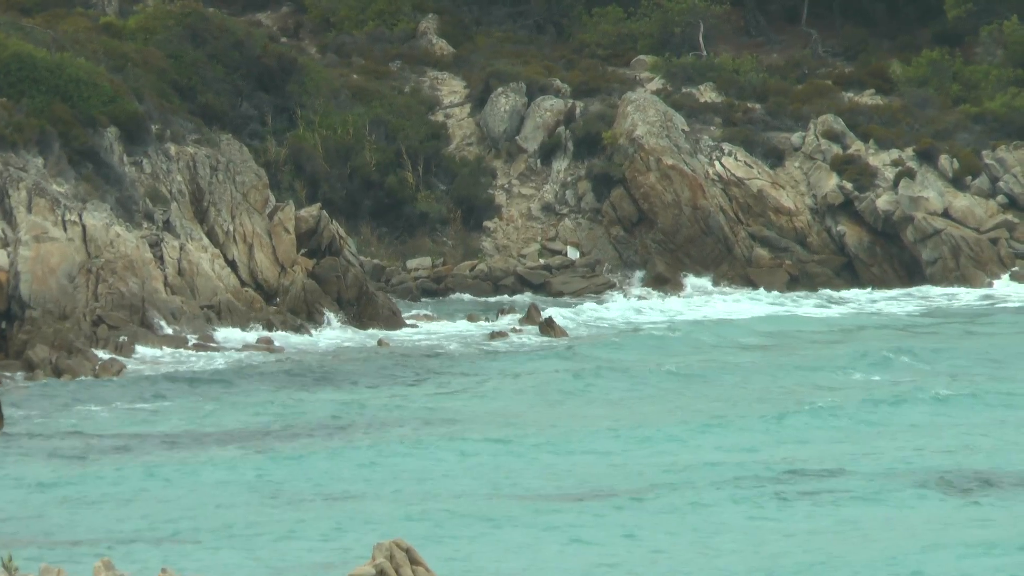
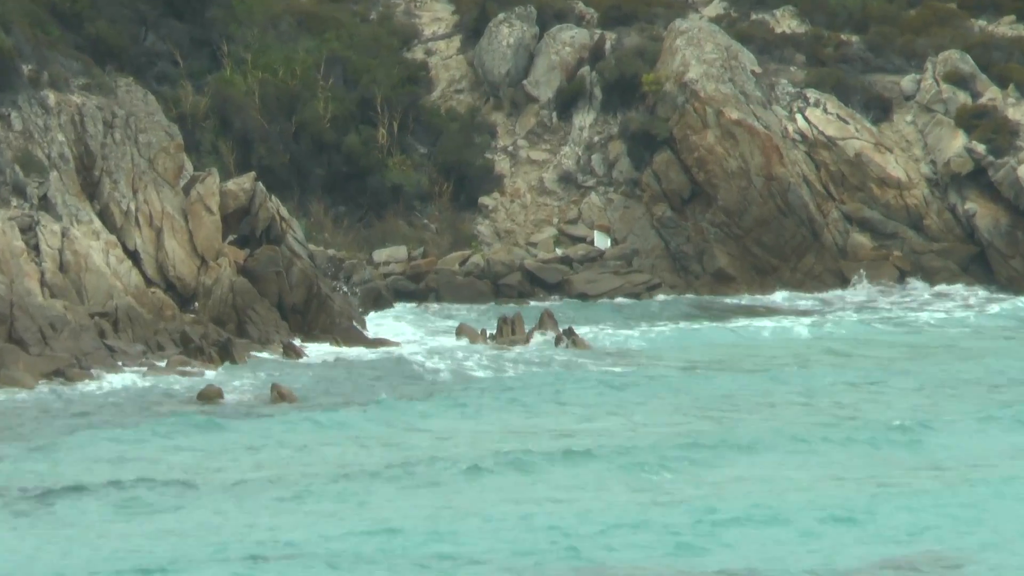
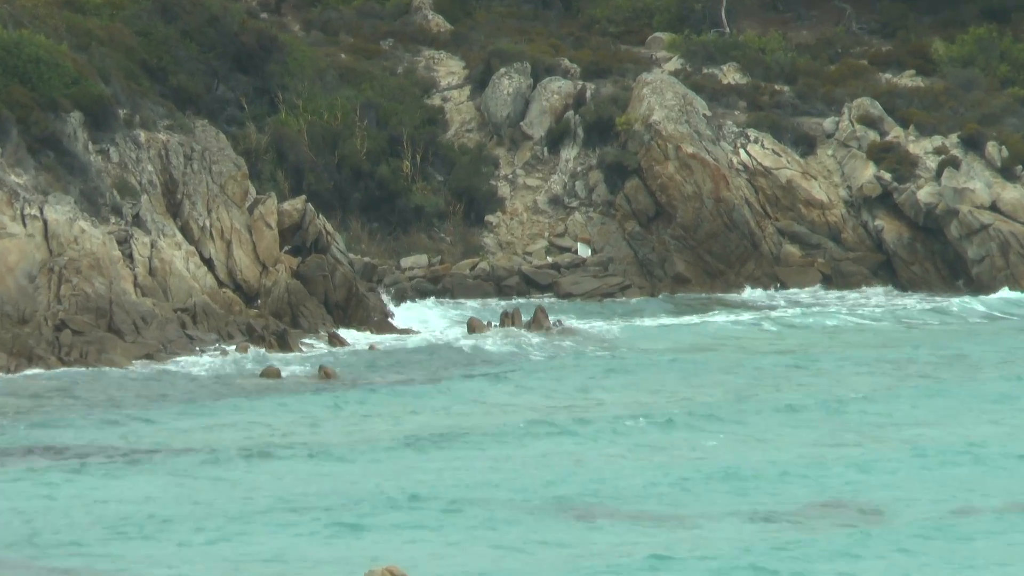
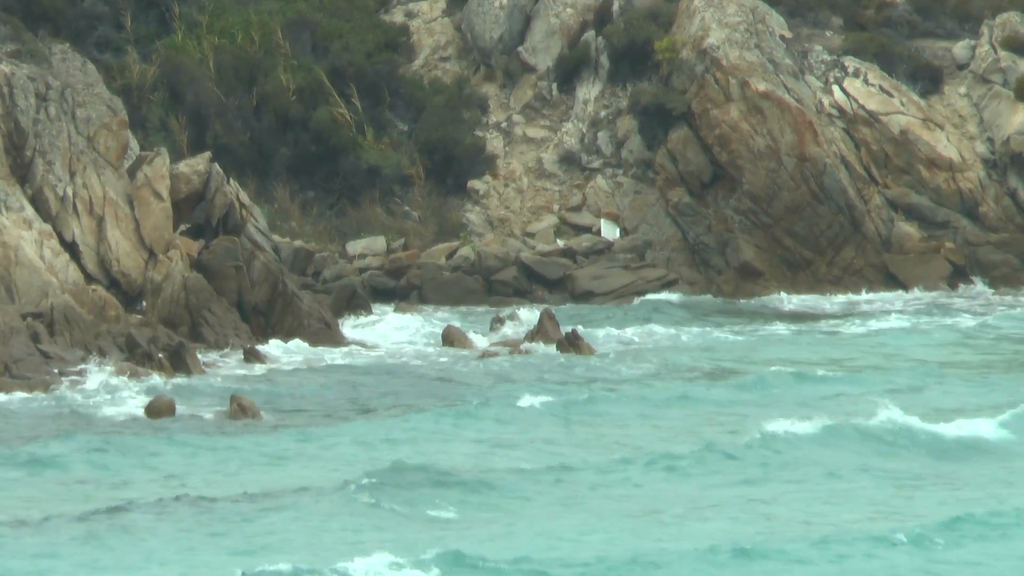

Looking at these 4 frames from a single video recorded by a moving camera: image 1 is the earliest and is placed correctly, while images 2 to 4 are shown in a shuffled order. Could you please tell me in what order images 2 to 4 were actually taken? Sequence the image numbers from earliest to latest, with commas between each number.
3, 2, 4
